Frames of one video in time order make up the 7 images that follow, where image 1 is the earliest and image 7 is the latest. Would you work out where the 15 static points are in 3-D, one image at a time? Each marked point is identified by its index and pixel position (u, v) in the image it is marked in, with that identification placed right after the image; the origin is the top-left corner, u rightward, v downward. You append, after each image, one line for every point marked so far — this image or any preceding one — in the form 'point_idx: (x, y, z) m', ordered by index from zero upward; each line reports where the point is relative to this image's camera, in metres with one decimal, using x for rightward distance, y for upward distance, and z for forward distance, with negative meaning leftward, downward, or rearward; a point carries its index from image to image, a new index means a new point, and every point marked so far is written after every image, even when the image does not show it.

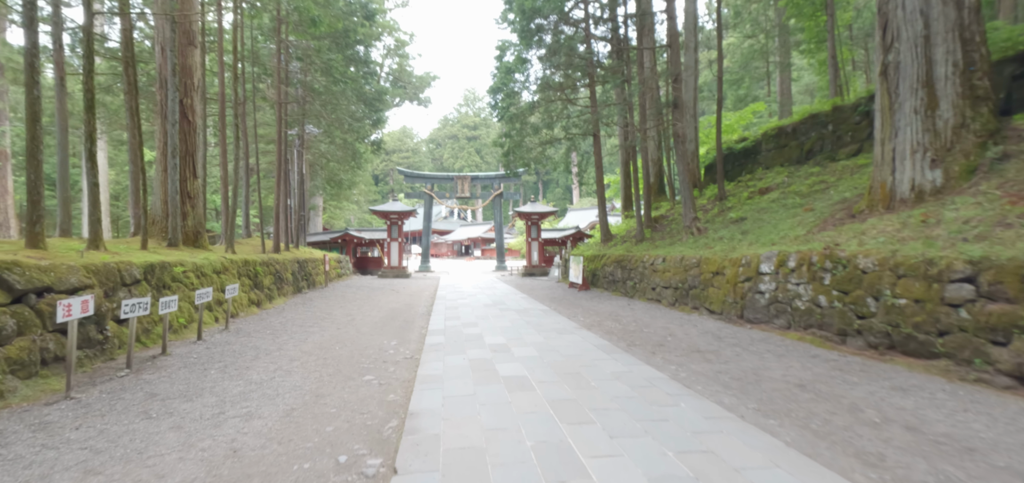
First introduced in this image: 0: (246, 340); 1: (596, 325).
0: (-3.2, -1.2, +5.3) m
1: (+1.3, -1.3, +6.7) m
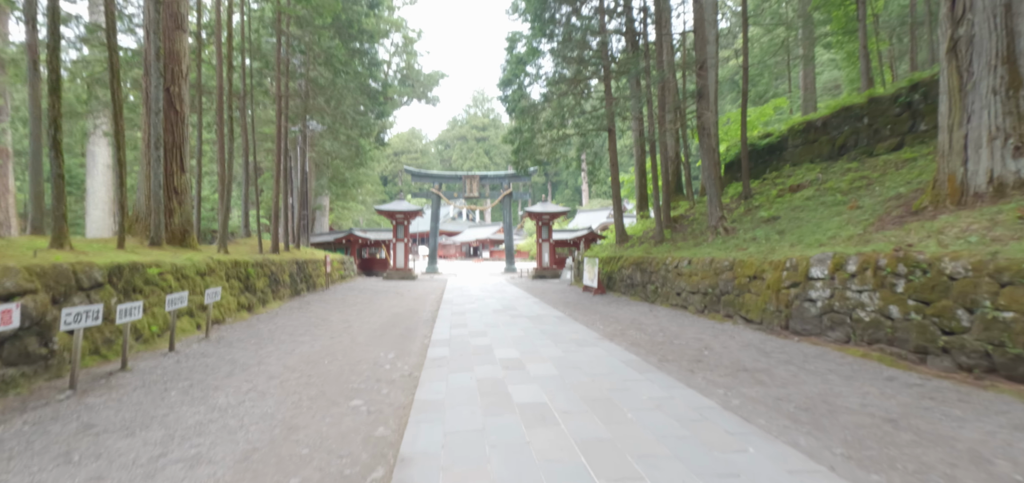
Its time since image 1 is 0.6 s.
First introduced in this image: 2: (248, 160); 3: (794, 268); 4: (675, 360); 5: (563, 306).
0: (-3.1, -1.2, +4.7) m
1: (+1.5, -1.3, +6.0) m
2: (-7.6, +2.4, +12.6) m
3: (+3.4, -0.3, +5.3) m
4: (+1.7, -1.2, +4.6) m
5: (+1.1, -1.4, +9.0) m
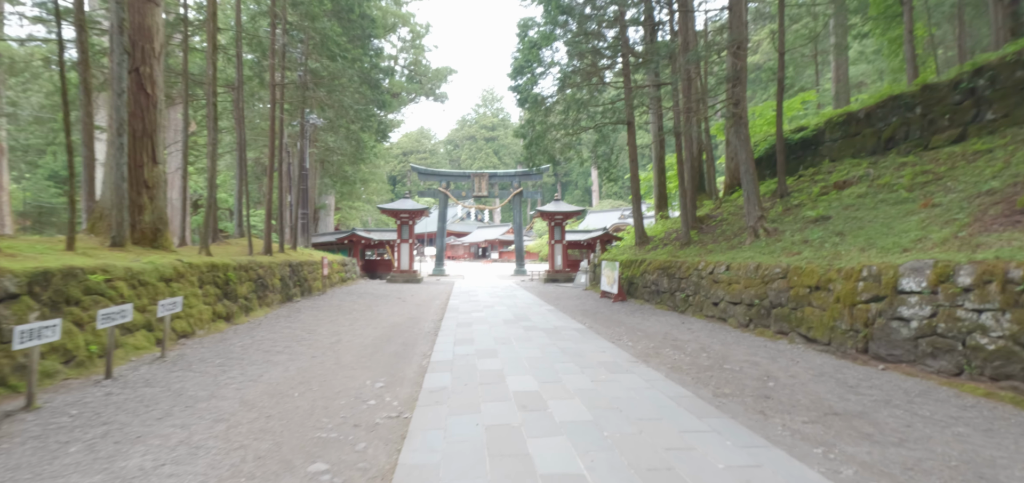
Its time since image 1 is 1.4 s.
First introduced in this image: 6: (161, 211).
0: (-2.9, -1.2, +3.8) m
1: (+1.6, -1.3, +5.1) m
2: (-7.3, +2.3, +11.8) m
3: (+3.6, -0.4, +4.3) m
4: (+1.8, -1.3, +3.6) m
5: (+1.3, -1.4, +8.1) m
6: (-5.2, +0.4, +6.5) m
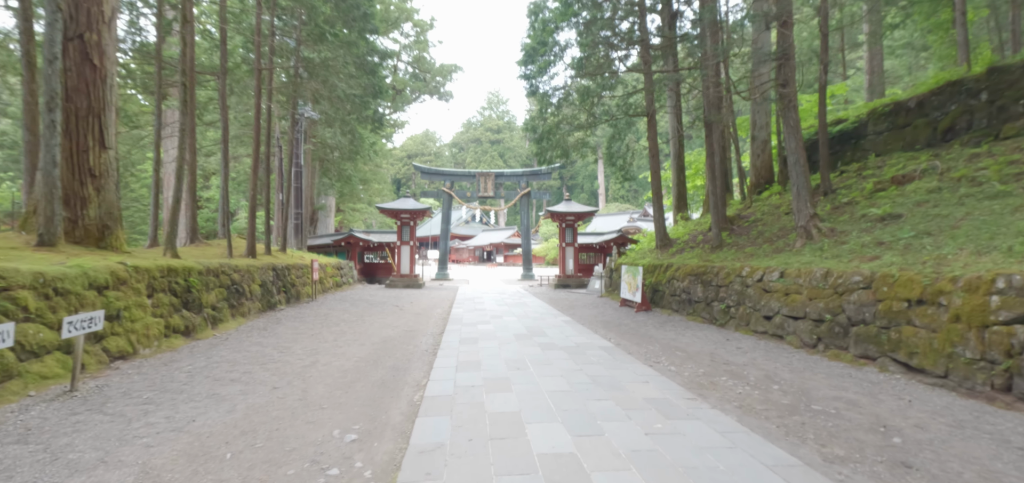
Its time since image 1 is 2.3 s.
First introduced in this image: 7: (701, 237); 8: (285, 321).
0: (-2.8, -1.2, +2.8) m
1: (+1.8, -1.3, +4.0) m
2: (-7.0, +2.3, +10.8) m
3: (+3.7, -0.4, +3.2) m
4: (+2.0, -1.3, +2.5) m
5: (+1.5, -1.4, +7.0) m
6: (-5.0, +0.5, +5.5) m
7: (+4.5, +0.1, +10.4) m
8: (-3.7, -1.3, +7.1) m
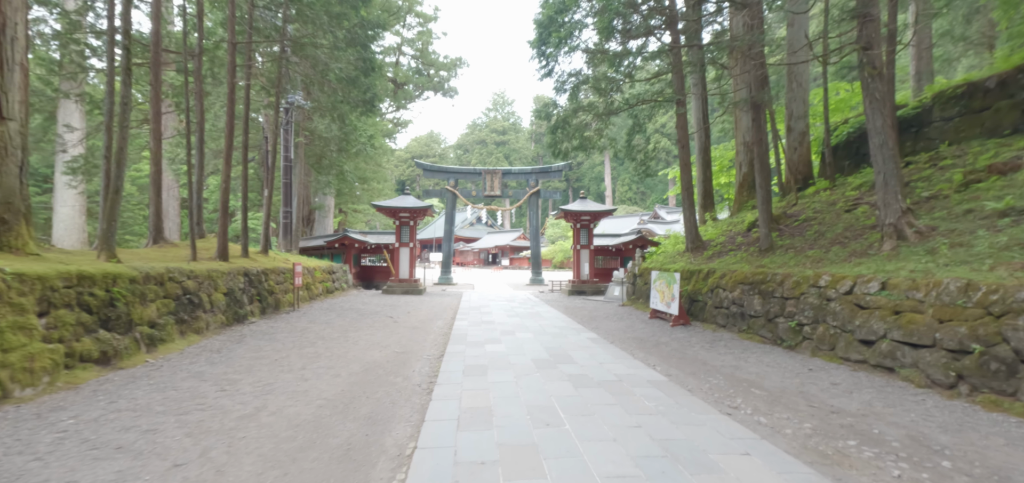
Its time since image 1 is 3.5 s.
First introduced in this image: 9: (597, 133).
0: (-2.6, -1.1, +1.5) m
1: (+2.0, -1.3, +2.6) m
2: (-6.8, +2.3, +9.6) m
3: (+3.9, -0.4, +1.9) m
4: (+2.1, -1.2, +1.2) m
5: (+1.7, -1.4, +5.7) m
6: (-4.8, +0.5, +4.2) m
7: (+4.7, +0.1, +9.0) m
8: (-3.5, -1.3, +5.8) m
9: (+2.5, +3.2, +12.7) m
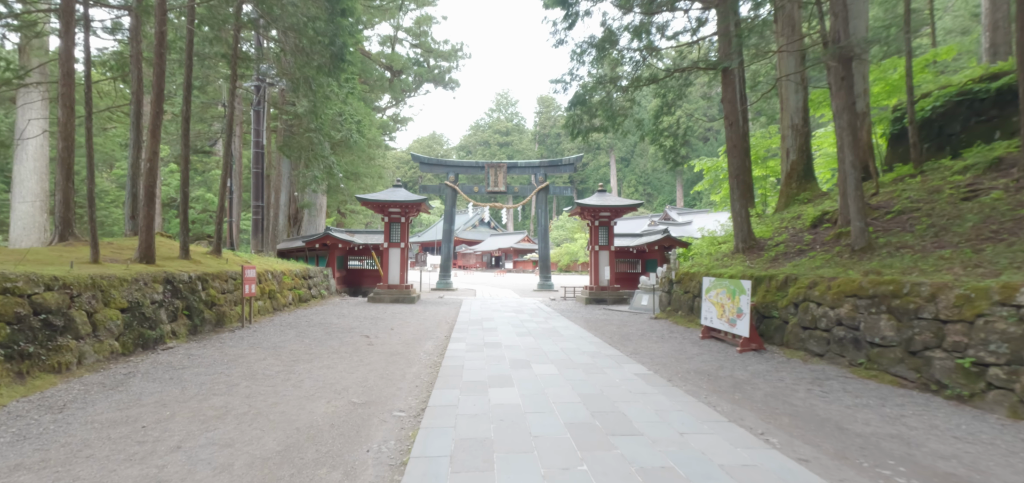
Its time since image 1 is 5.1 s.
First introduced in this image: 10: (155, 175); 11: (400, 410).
0: (-2.5, -1.1, -0.4) m
1: (+2.1, -1.2, +0.7) m
2: (-6.6, +2.3, +7.8) m
3: (+4.0, -0.3, 0.0) m
4: (+2.3, -1.2, -0.7) m
5: (+1.8, -1.4, +3.8) m
6: (-4.7, +0.5, +2.4) m
7: (+4.9, +0.1, +7.1) m
8: (-3.3, -1.2, +3.9) m
9: (+2.7, +3.2, +10.9) m
10: (-5.0, +0.9, +6.2) m
11: (-0.9, -1.3, +3.5) m
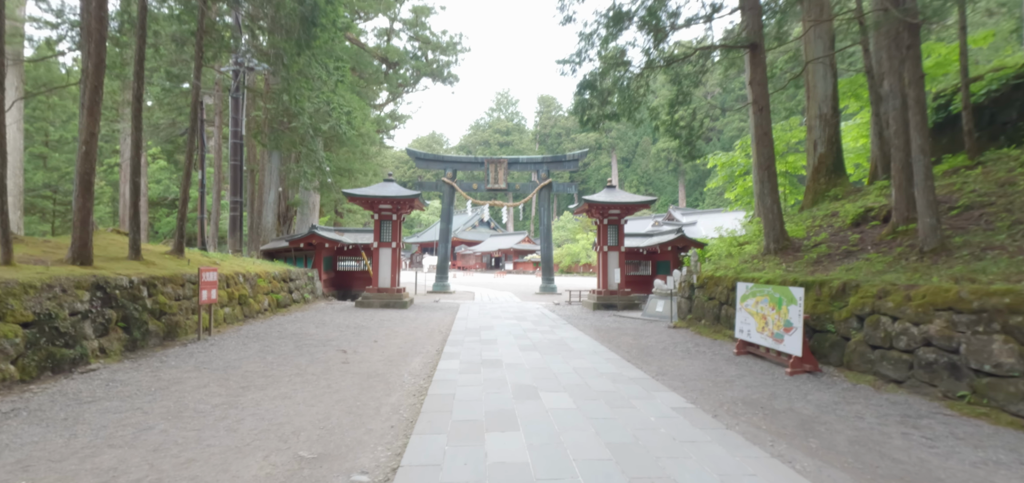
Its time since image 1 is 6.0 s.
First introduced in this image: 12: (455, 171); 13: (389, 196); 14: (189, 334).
0: (-2.5, -1.0, -1.3) m
1: (+2.1, -1.2, -0.2) m
2: (-6.6, +2.4, +6.8) m
3: (+4.1, -0.3, -1.0) m
4: (+2.3, -1.1, -1.7) m
5: (+1.9, -1.4, +2.8) m
6: (-4.7, +0.6, +1.4) m
7: (+5.0, +0.1, +6.2) m
8: (-3.3, -1.2, +3.0) m
9: (+2.7, +3.2, +9.9) m
10: (-5.0, +1.0, +5.2) m
11: (-0.8, -1.3, +2.5) m
12: (-2.6, +3.0, +20.0) m
13: (-3.1, +1.2, +11.6) m
14: (-4.2, -1.2, +5.8) m
